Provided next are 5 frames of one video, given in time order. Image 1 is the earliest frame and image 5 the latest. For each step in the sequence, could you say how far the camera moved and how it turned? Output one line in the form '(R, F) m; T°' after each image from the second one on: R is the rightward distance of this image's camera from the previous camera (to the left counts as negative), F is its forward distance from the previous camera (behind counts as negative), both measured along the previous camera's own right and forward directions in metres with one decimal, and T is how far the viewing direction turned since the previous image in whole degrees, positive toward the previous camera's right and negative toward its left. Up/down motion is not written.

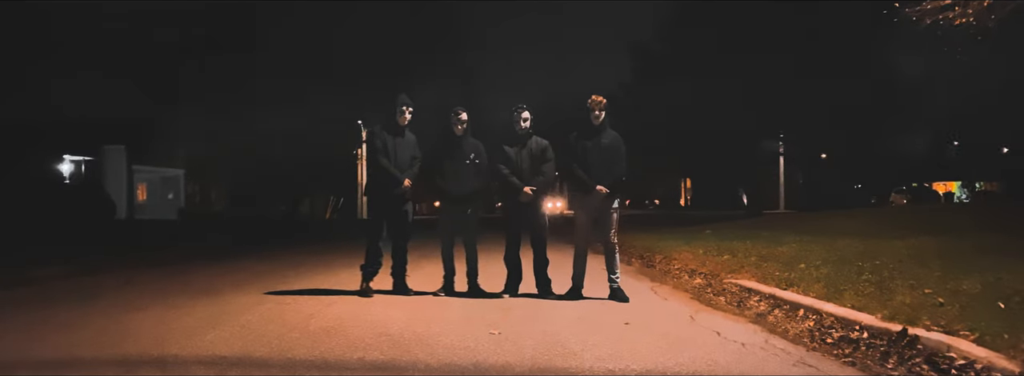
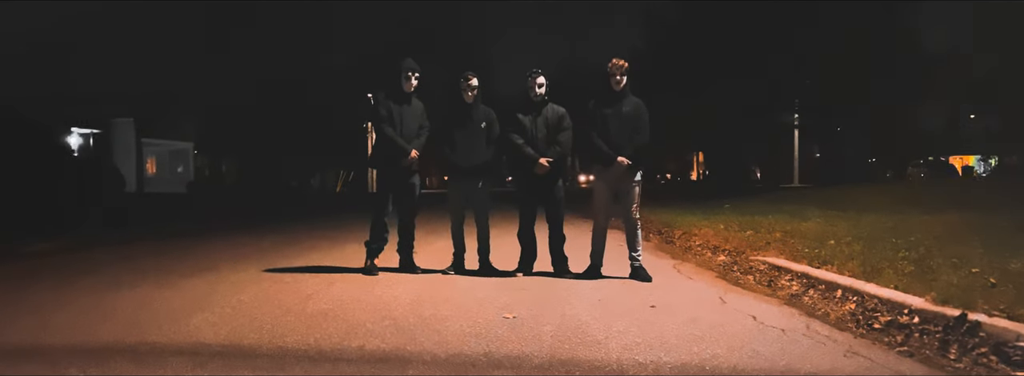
(0.0, +0.6) m; -1°
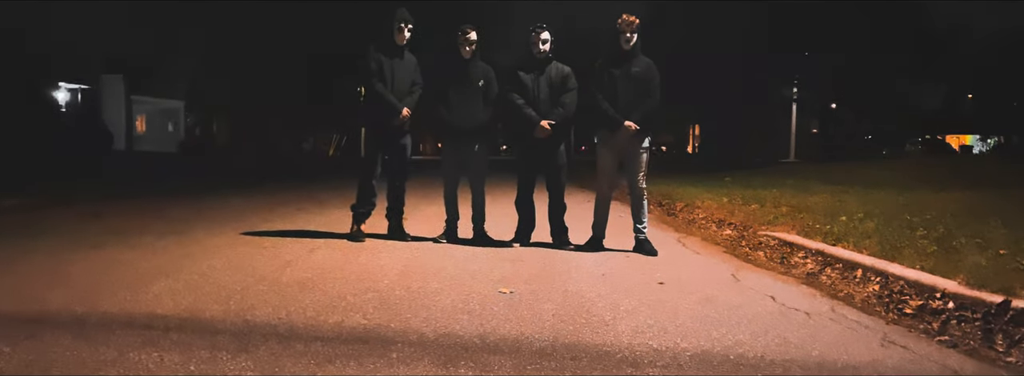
(0.0, +0.6) m; 0°
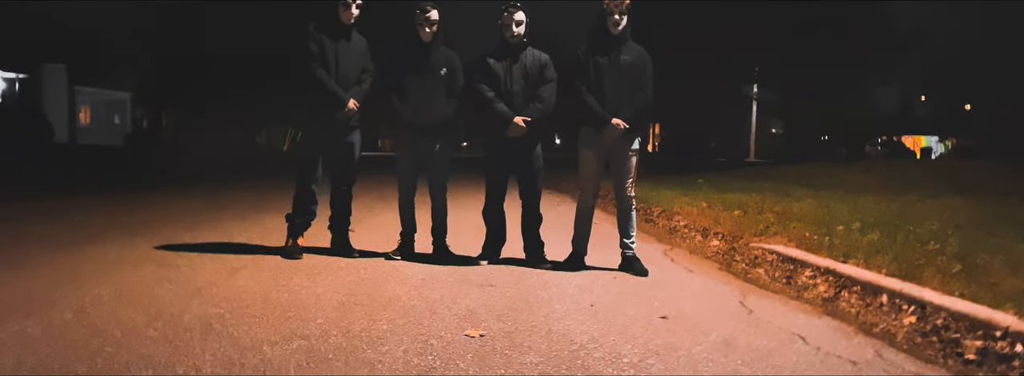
(-0.1, +1.2) m; +3°
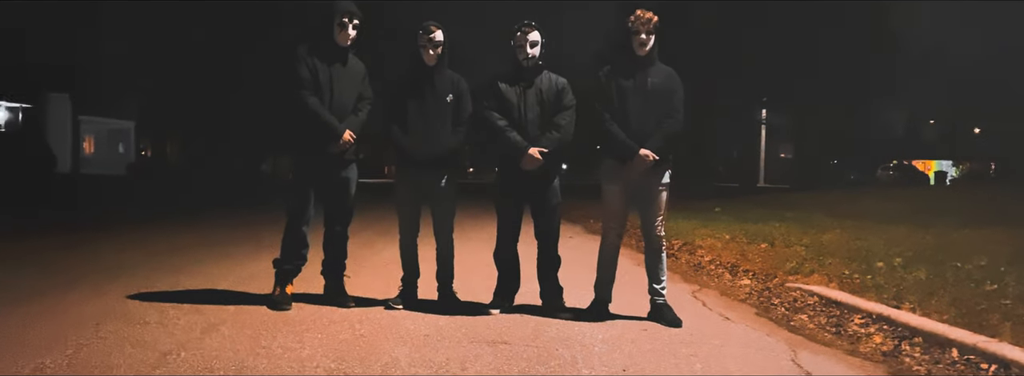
(-0.1, +0.7) m; 0°
